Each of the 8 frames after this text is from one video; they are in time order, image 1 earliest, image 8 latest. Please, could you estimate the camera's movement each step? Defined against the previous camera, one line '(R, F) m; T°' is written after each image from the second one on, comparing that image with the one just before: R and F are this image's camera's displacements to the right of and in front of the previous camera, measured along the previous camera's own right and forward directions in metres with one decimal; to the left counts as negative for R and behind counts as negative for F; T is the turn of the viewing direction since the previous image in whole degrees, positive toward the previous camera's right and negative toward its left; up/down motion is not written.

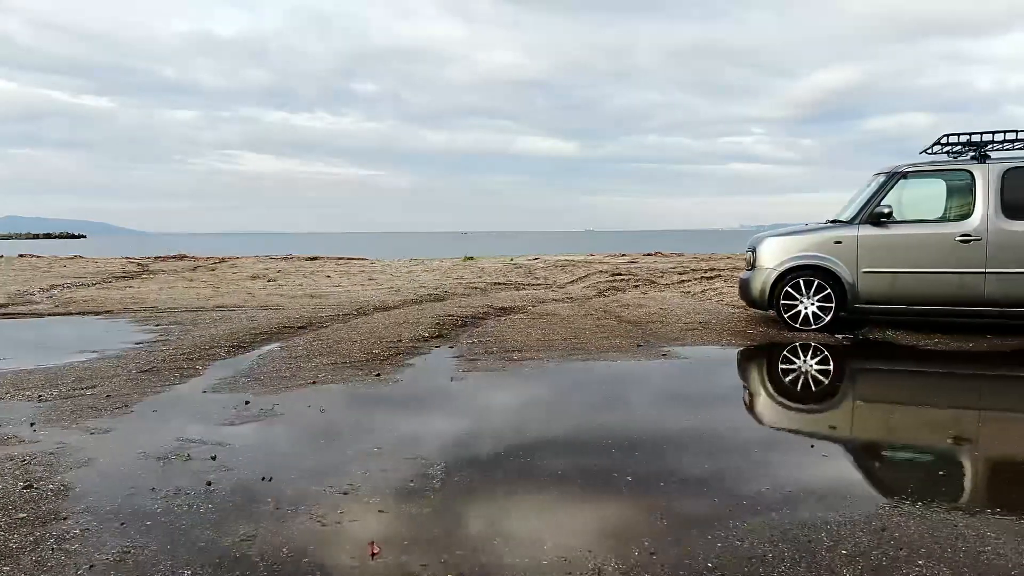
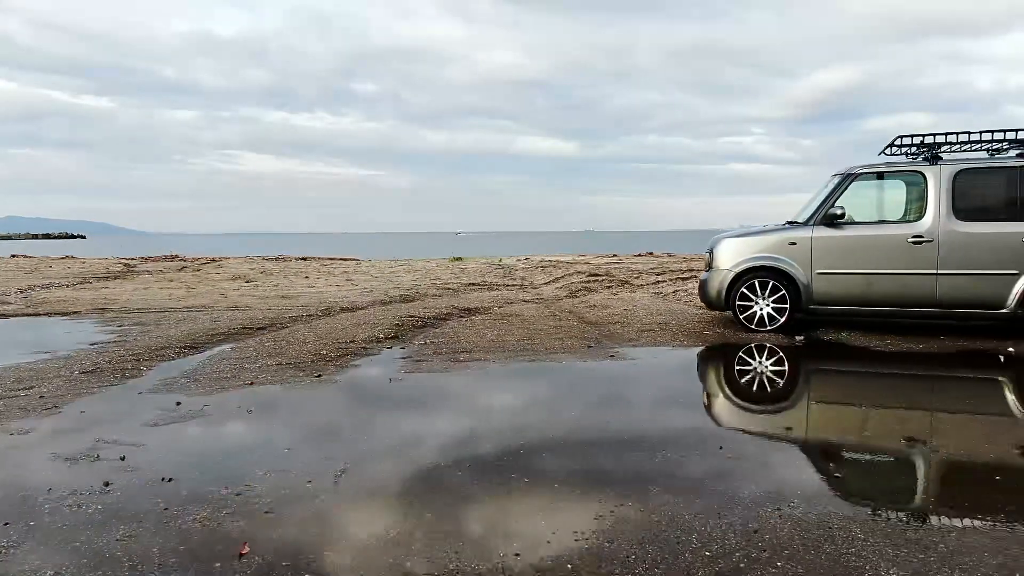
(+0.5, 0.0) m; 0°
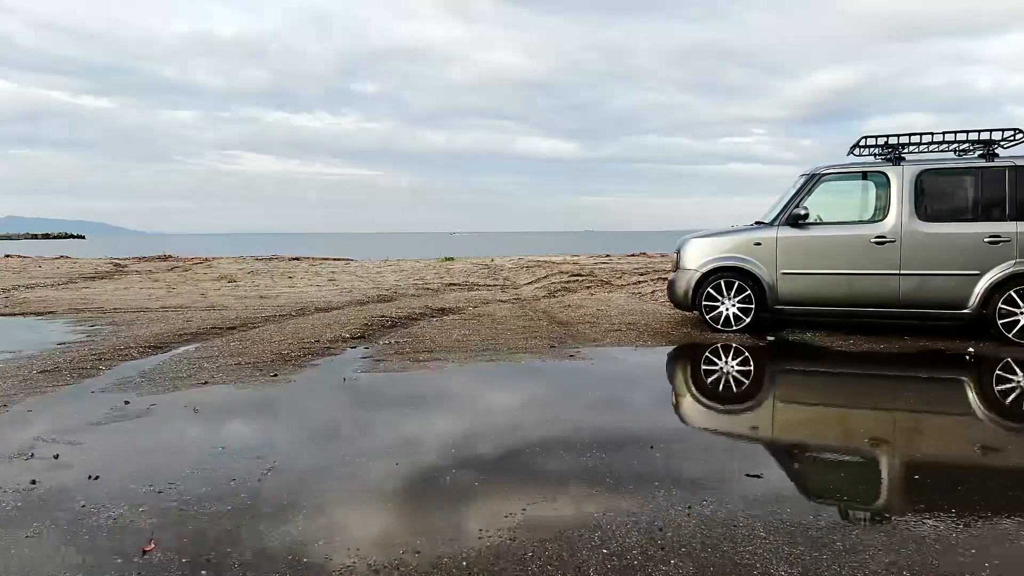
(+0.4, 0.0) m; 0°
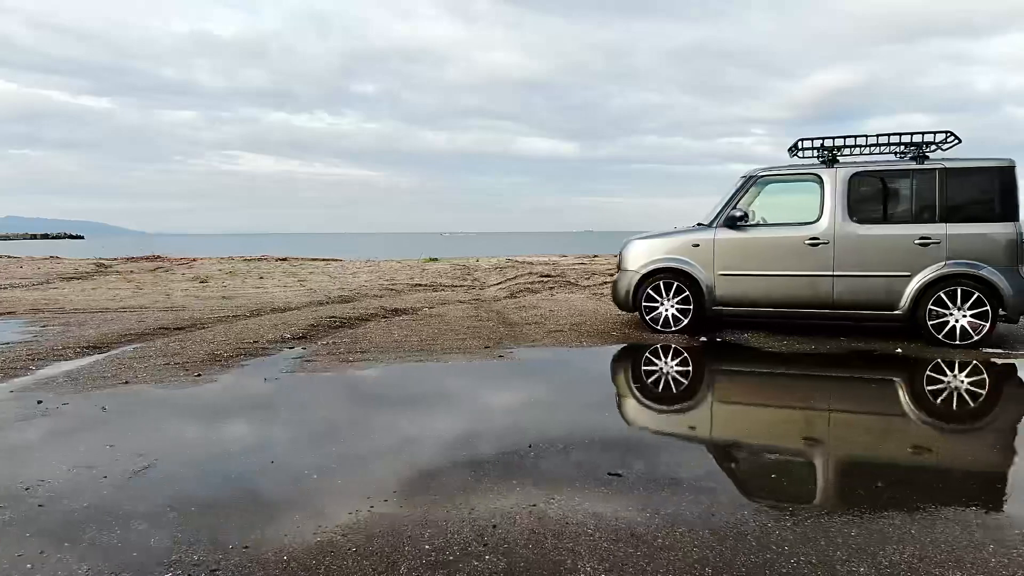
(+0.6, -0.1) m; 0°
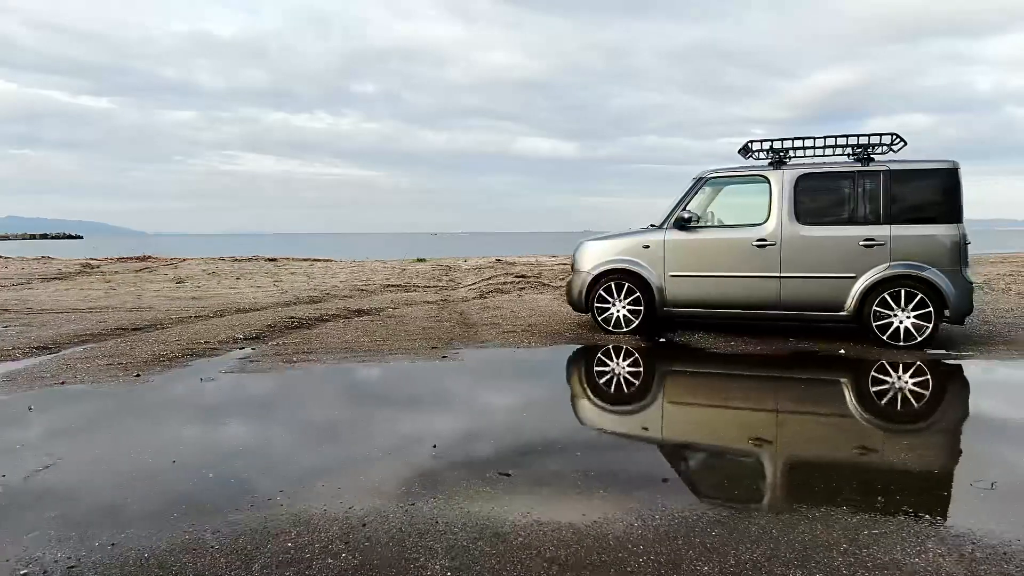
(+0.5, 0.0) m; 0°
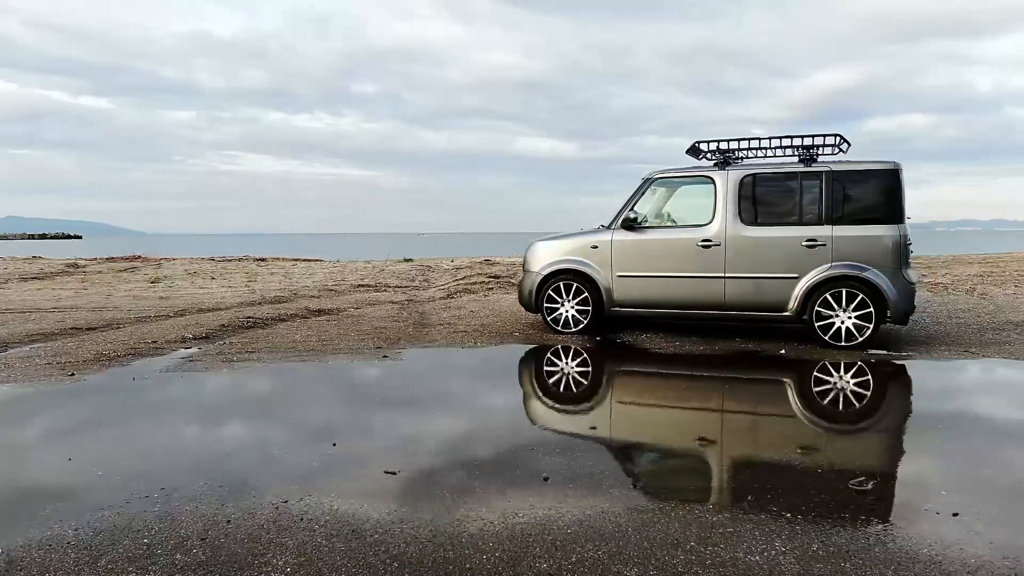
(+0.6, 0.0) m; 0°
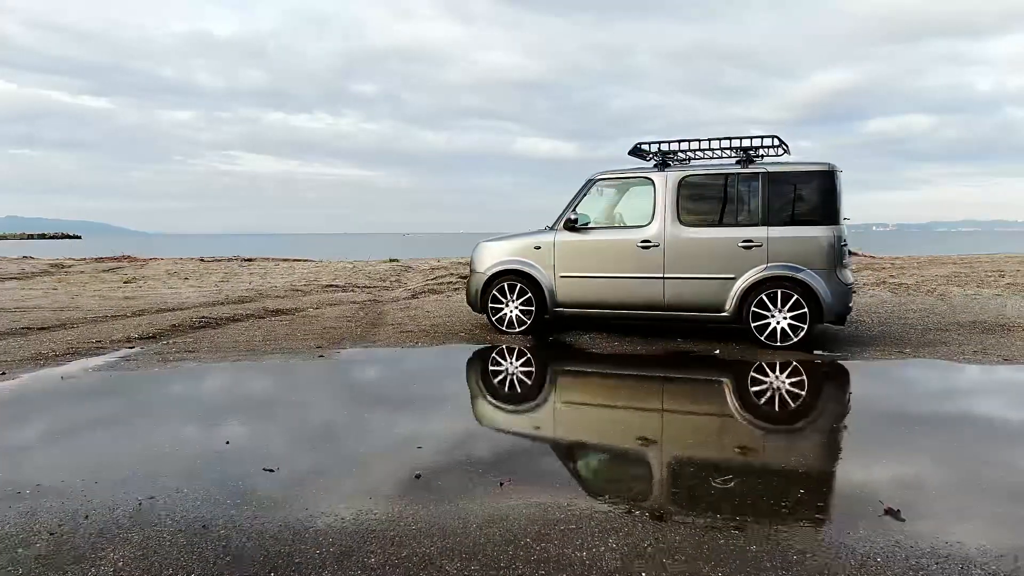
(+0.6, 0.0) m; 0°
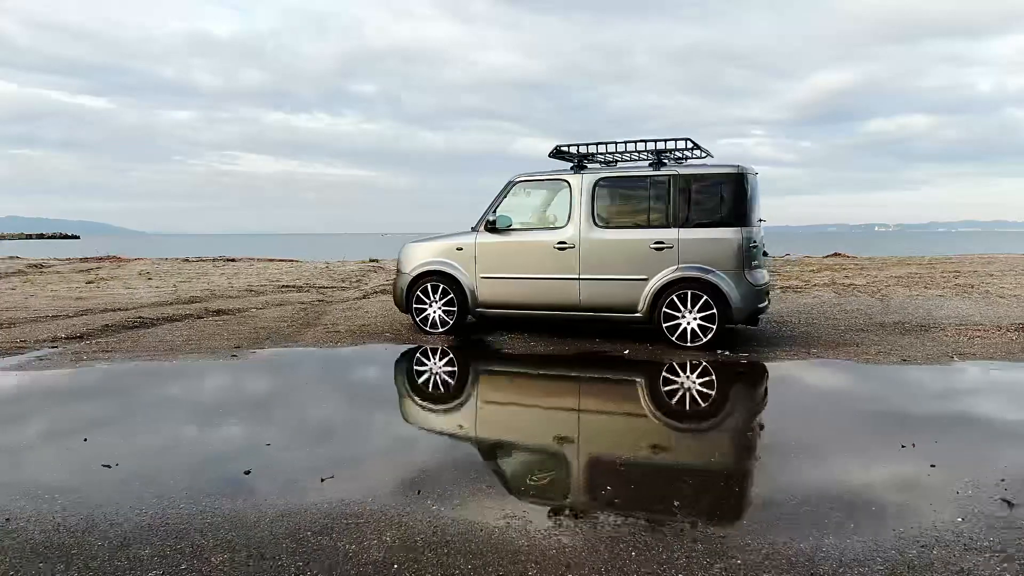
(+0.9, -0.1) m; 0°
